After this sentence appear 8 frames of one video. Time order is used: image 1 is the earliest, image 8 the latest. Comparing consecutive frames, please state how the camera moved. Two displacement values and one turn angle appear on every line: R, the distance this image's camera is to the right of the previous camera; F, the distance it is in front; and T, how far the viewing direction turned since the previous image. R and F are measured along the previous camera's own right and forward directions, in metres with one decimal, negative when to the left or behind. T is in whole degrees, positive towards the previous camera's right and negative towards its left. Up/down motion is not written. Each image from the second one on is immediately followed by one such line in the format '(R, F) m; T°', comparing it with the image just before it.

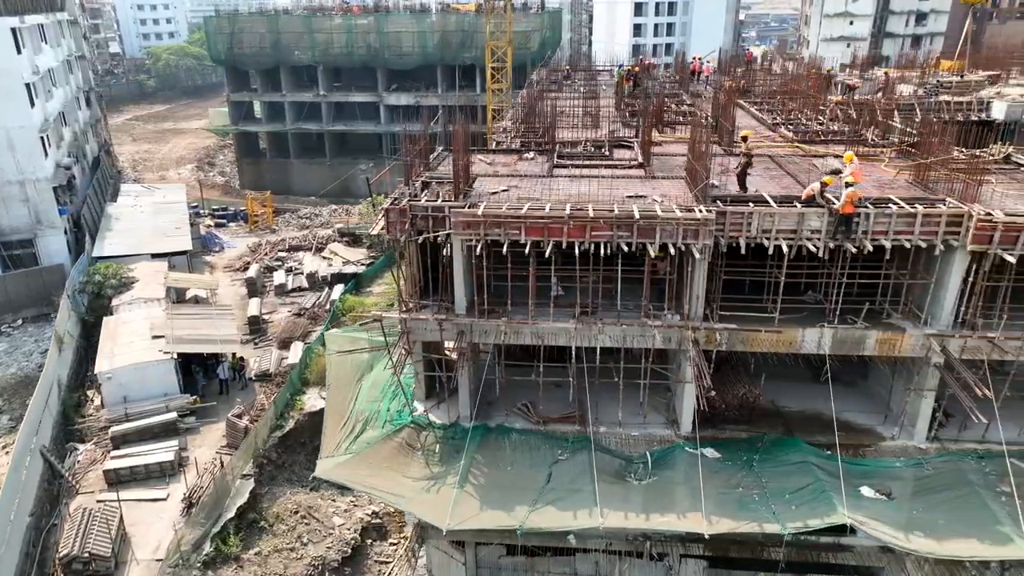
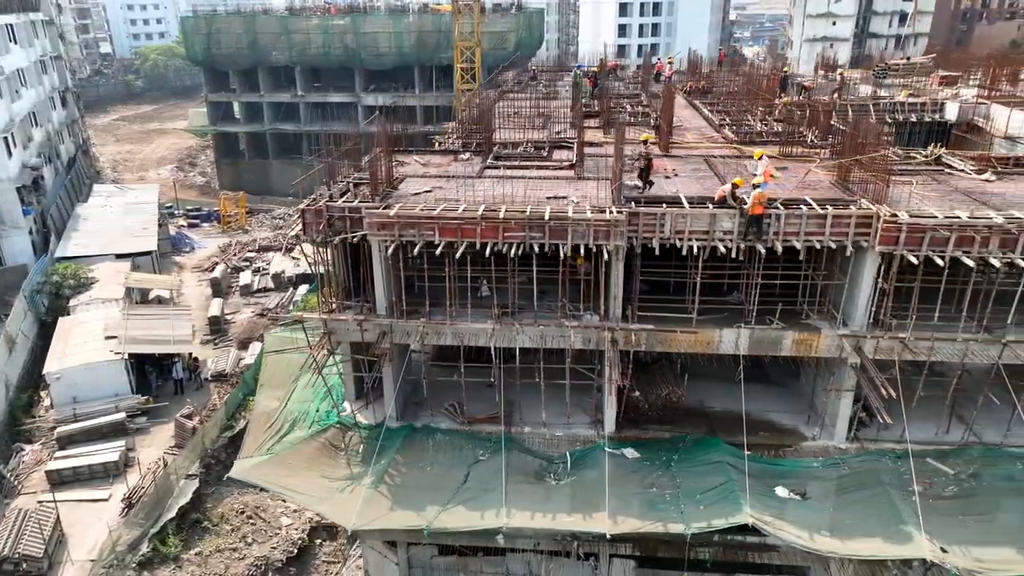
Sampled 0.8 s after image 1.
(+2.0, -0.1) m; 0°
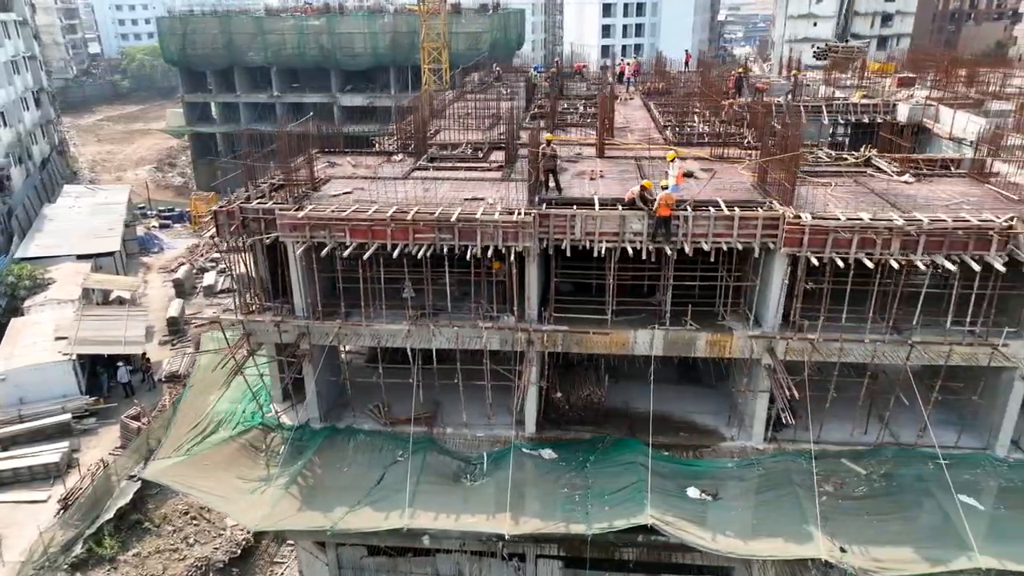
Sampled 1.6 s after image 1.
(+2.0, -0.1) m; 0°
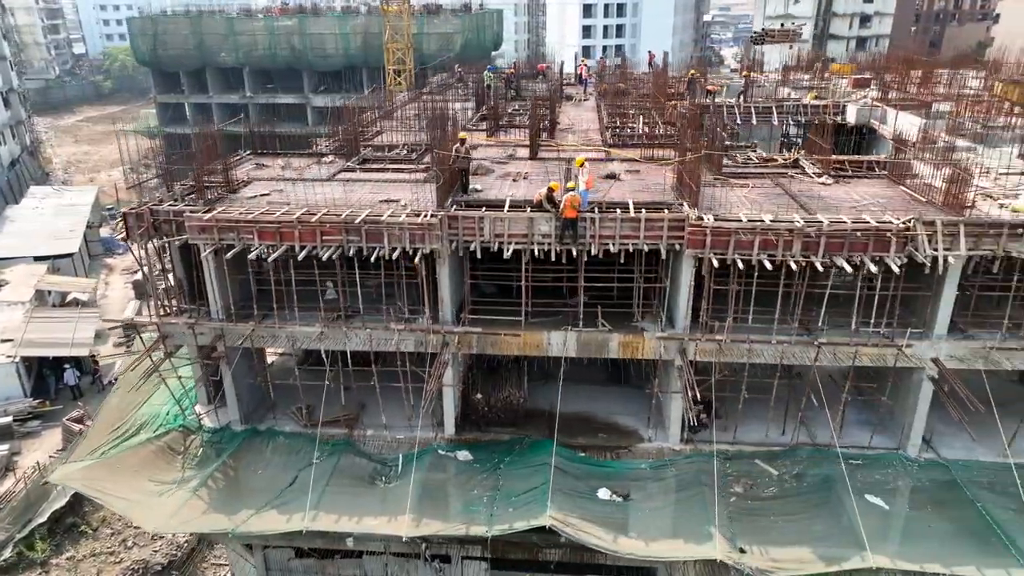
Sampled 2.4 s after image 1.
(+2.0, 0.0) m; 0°
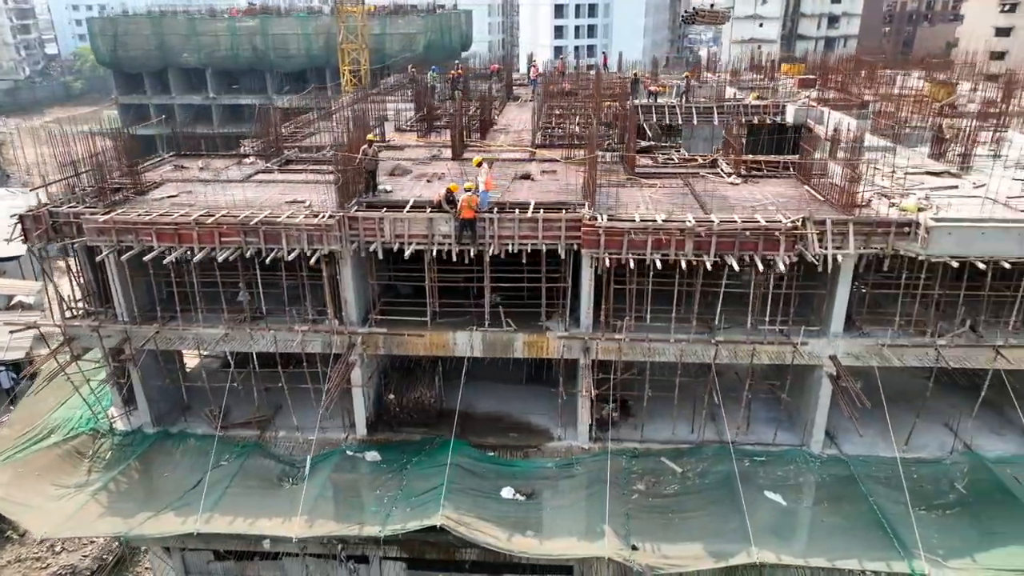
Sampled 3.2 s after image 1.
(+2.0, -0.1) m; +1°
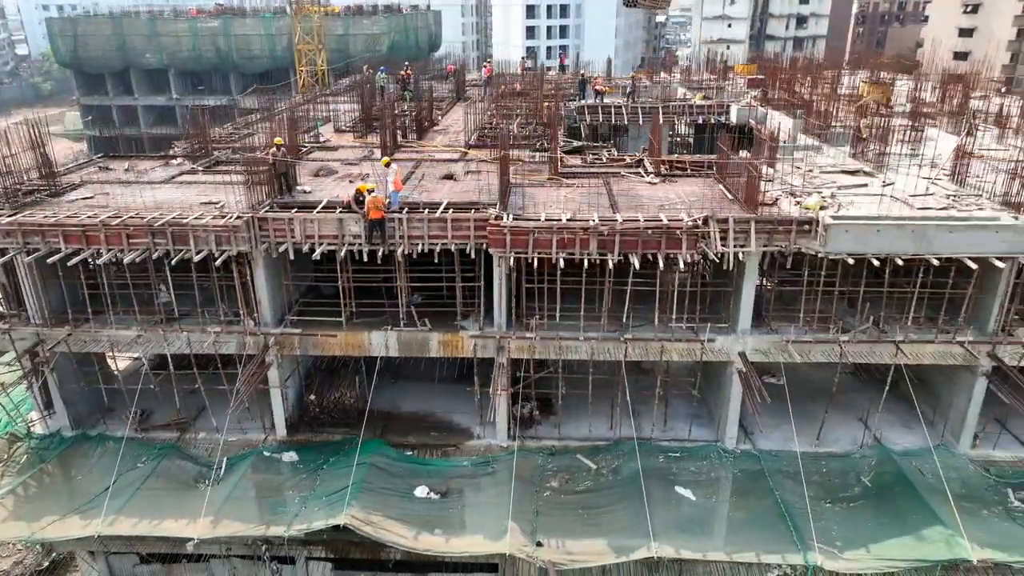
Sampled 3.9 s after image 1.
(+1.8, -0.1) m; +1°
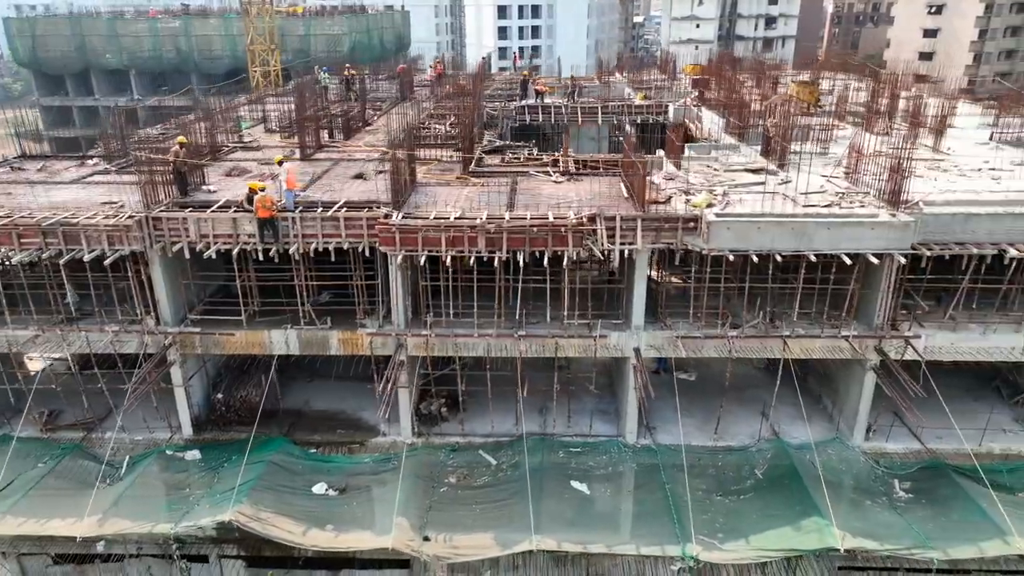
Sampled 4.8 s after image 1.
(+2.2, -0.2) m; +1°
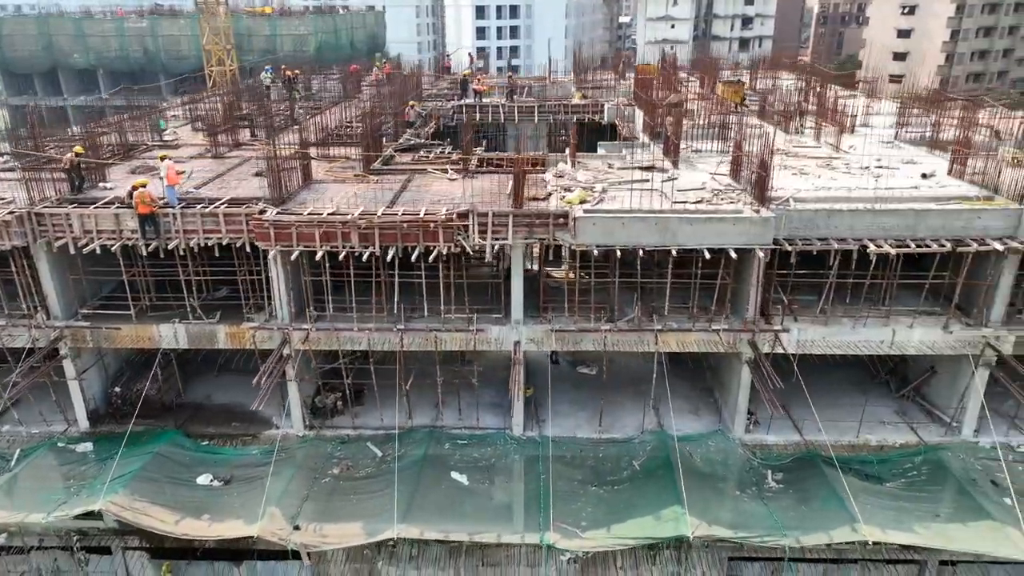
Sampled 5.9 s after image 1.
(+2.9, -0.3) m; 0°
